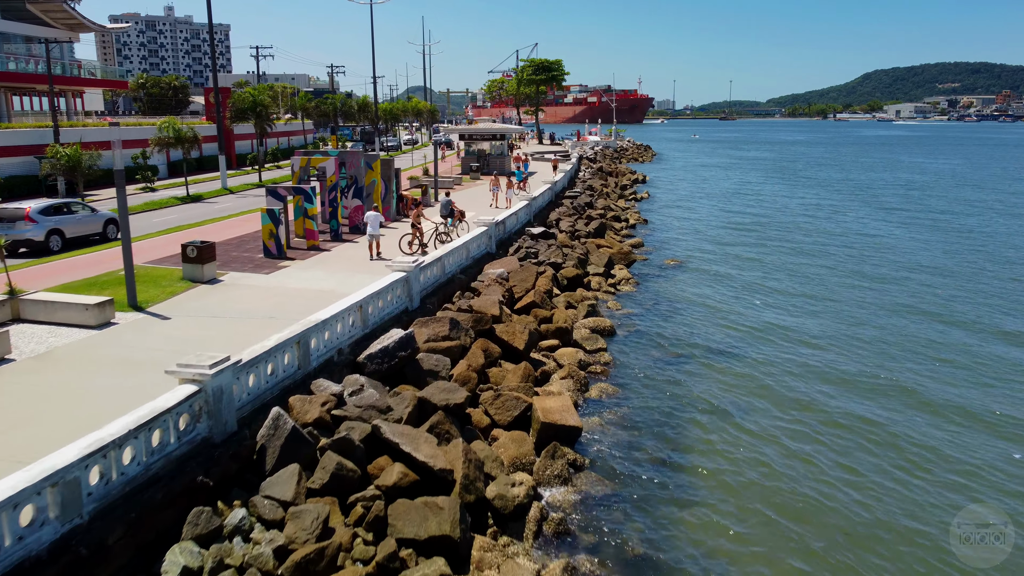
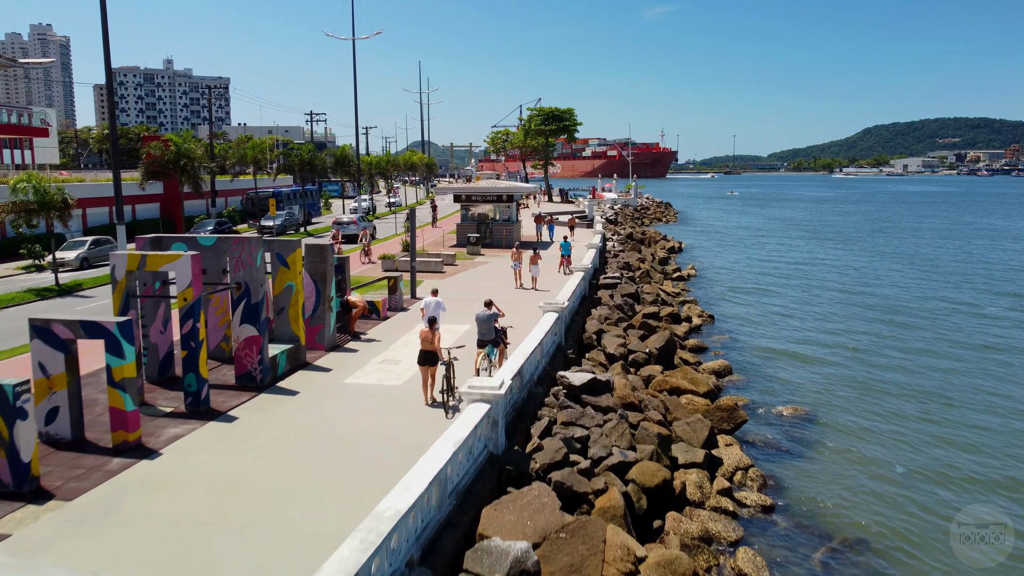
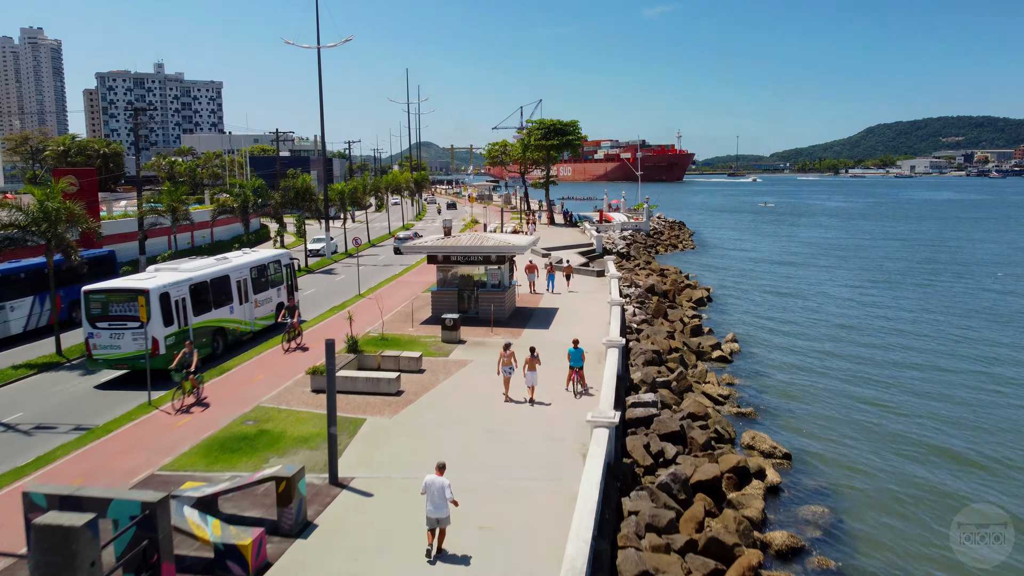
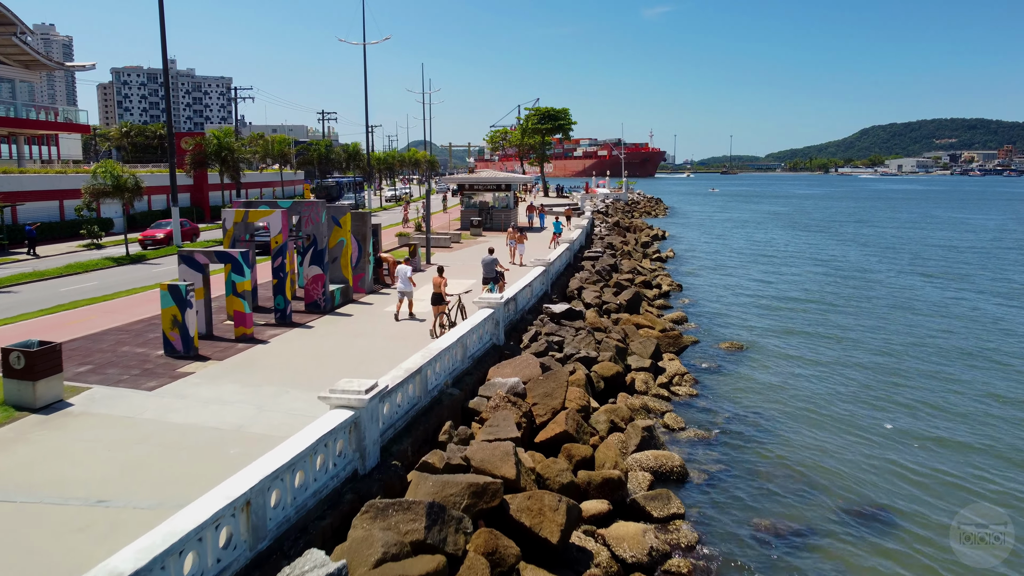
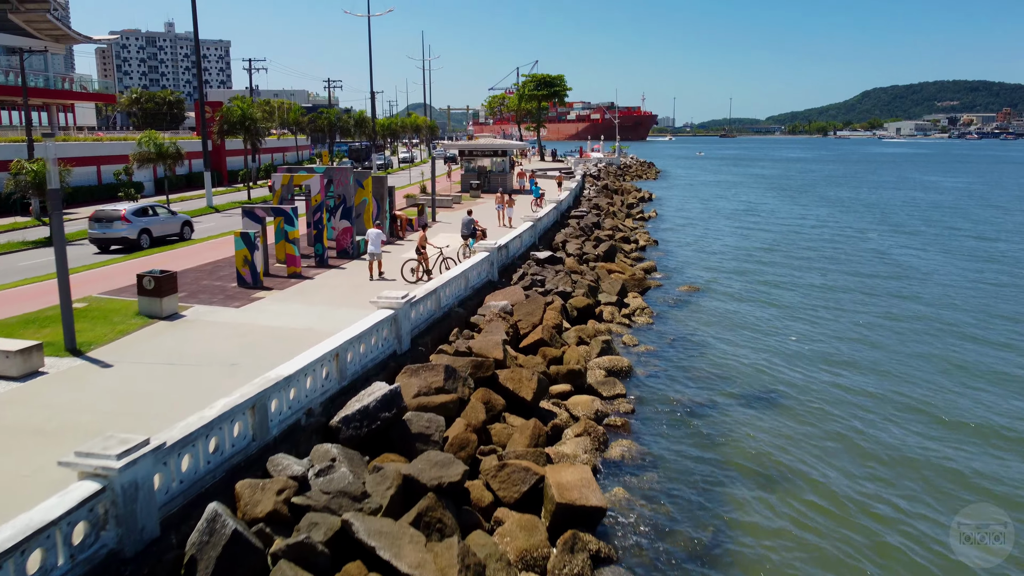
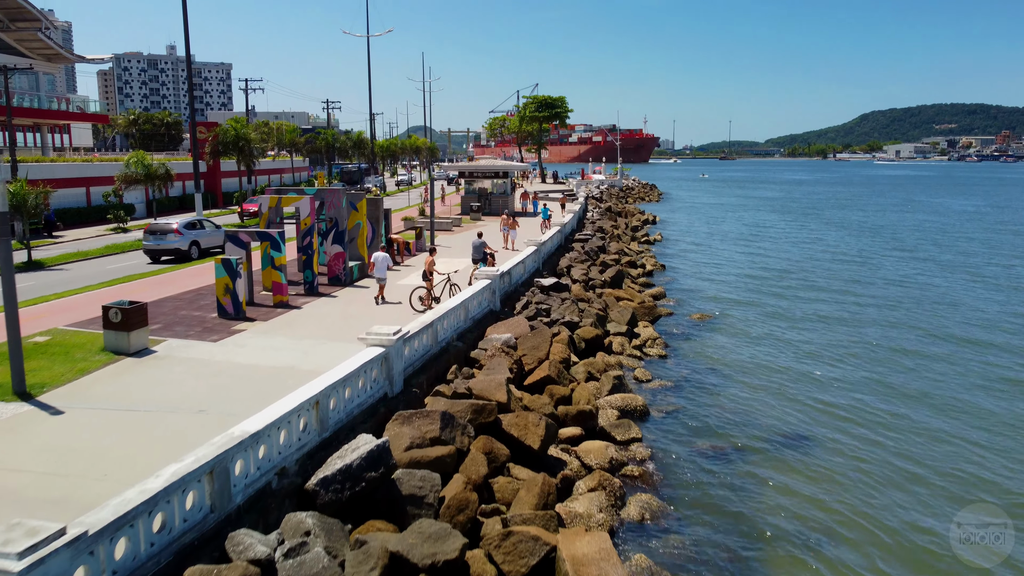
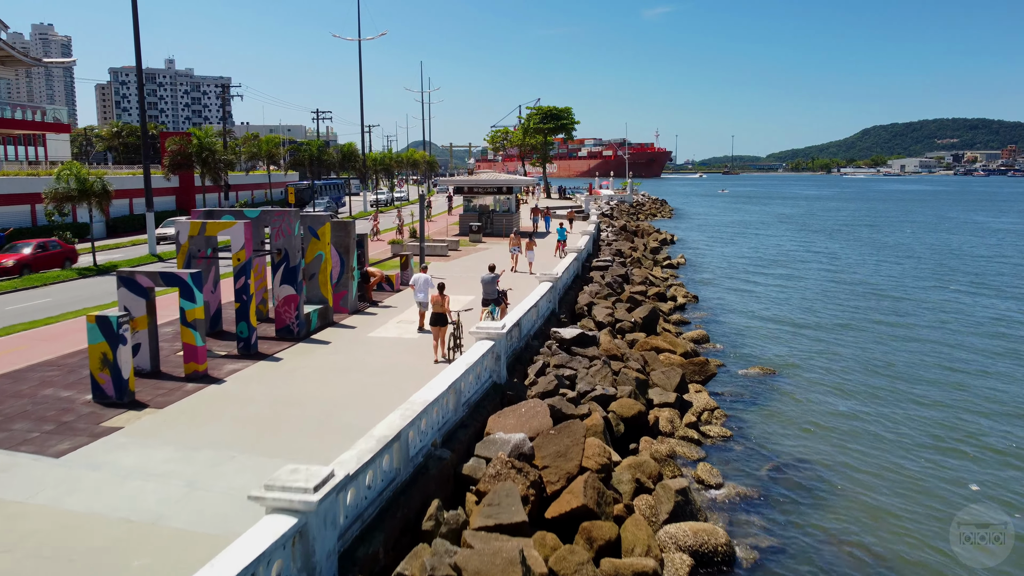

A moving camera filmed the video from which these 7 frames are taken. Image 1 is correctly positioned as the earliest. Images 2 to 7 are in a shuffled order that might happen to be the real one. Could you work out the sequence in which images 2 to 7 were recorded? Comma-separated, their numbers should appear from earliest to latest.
5, 6, 4, 7, 2, 3
